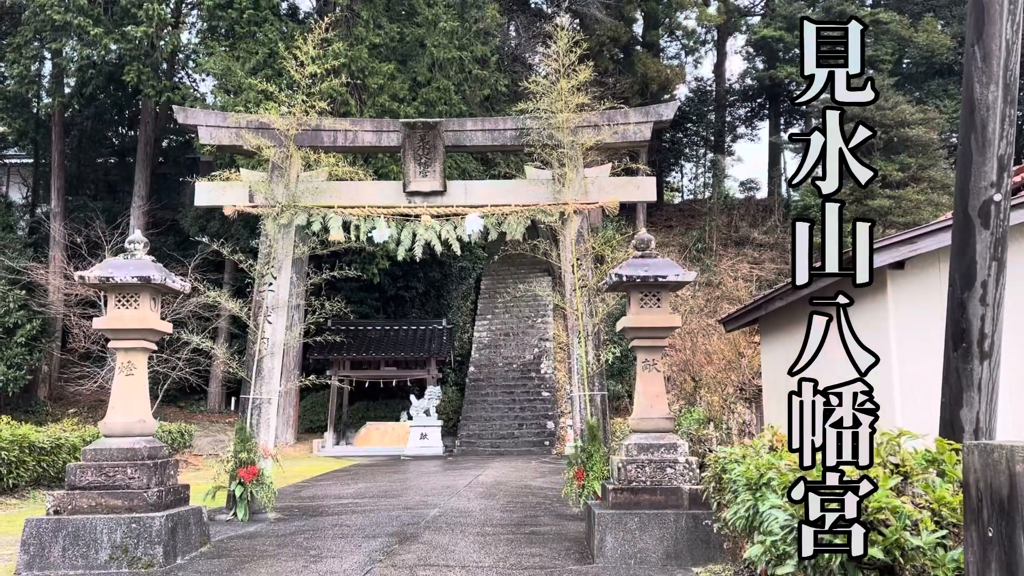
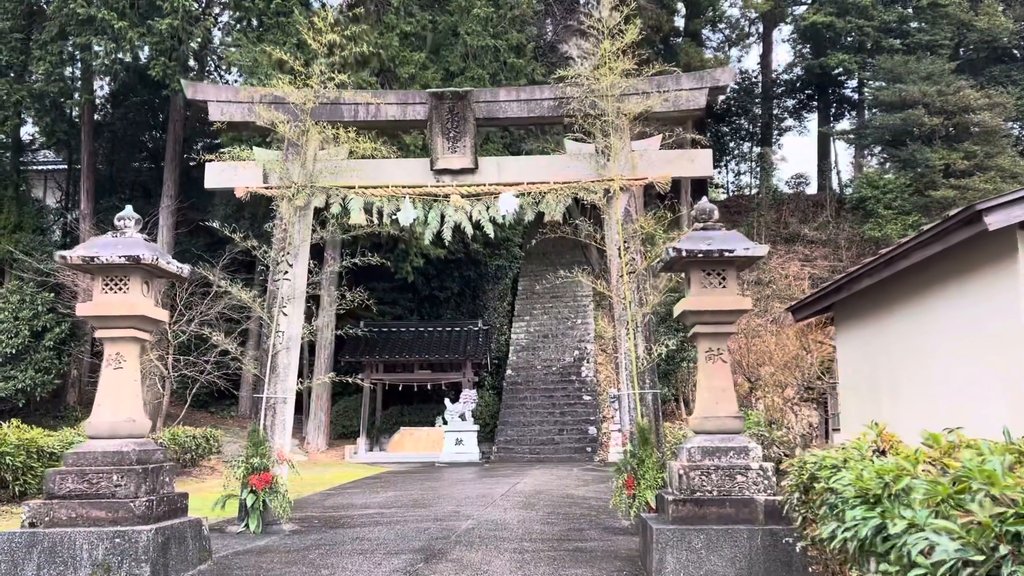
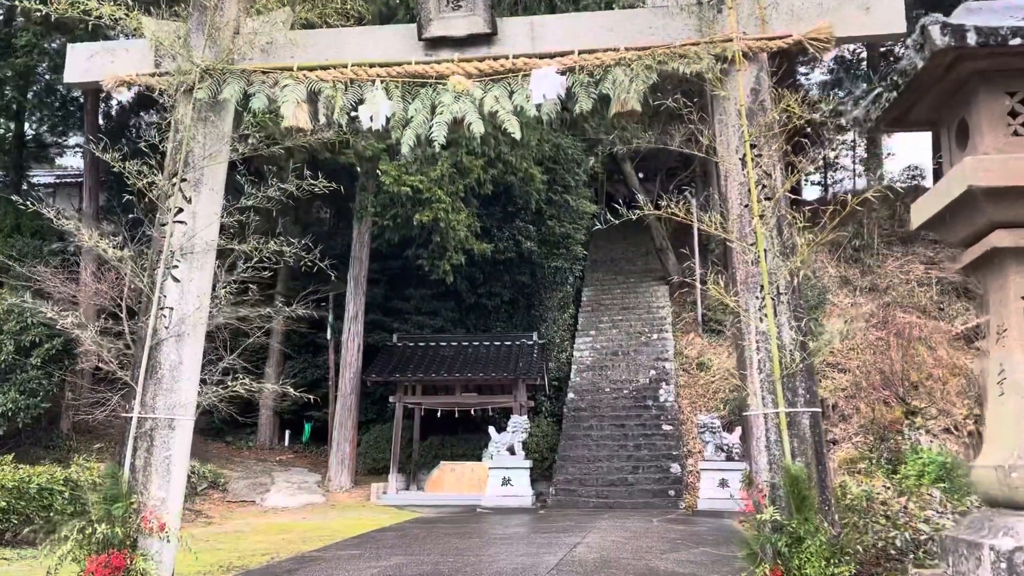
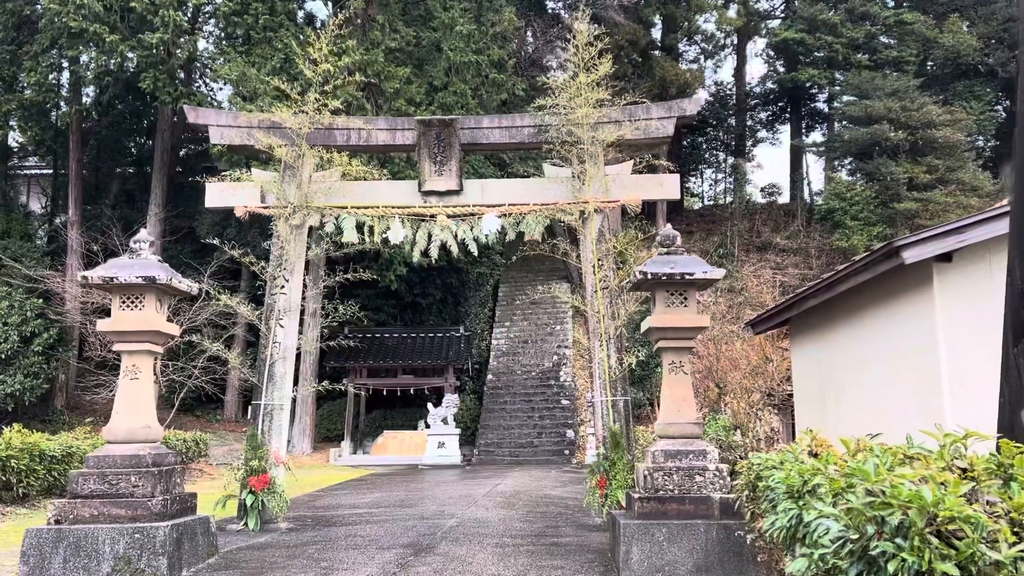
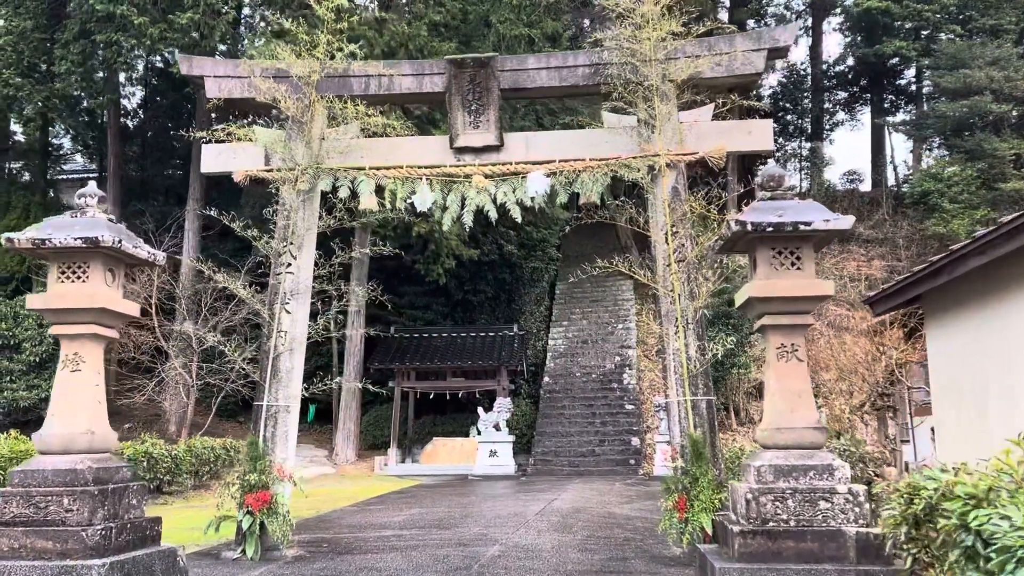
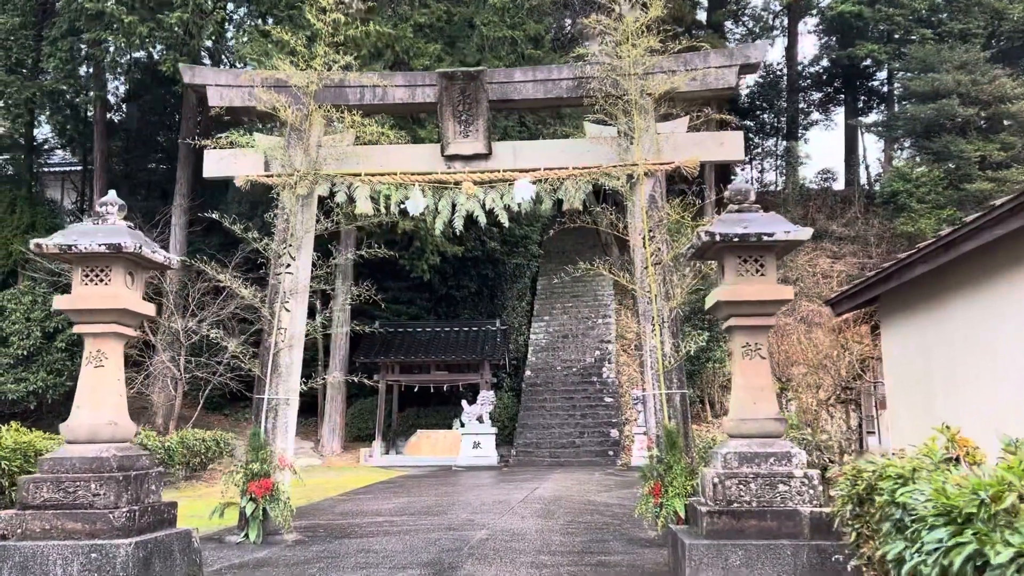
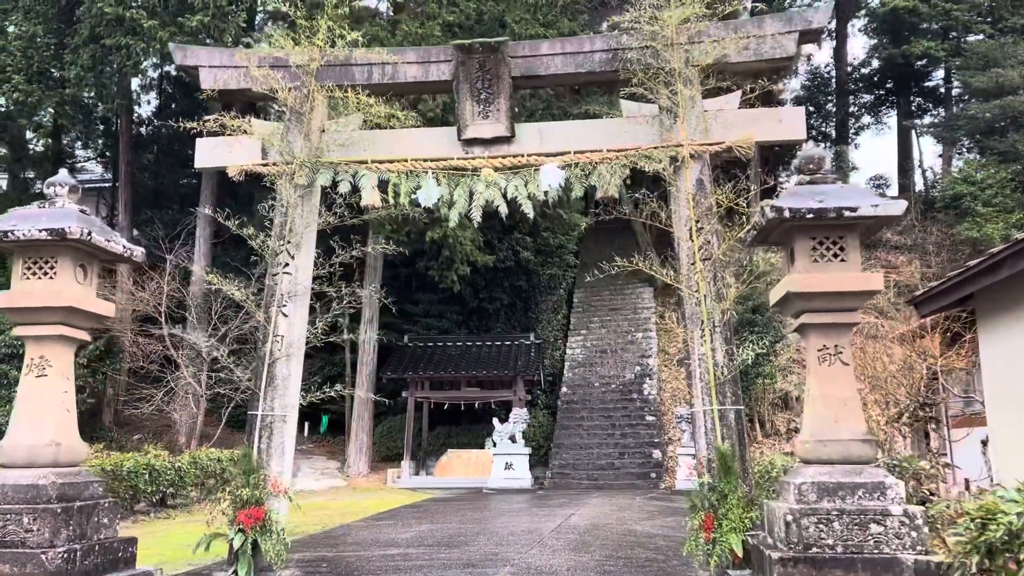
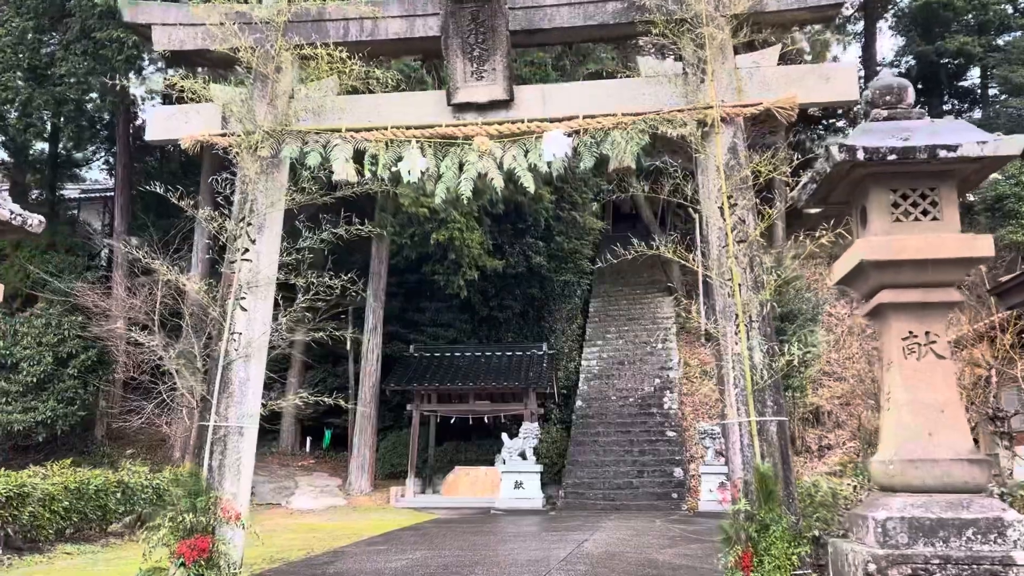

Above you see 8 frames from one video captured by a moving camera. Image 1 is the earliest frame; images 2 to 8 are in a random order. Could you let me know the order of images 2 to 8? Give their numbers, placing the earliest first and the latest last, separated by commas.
4, 2, 6, 5, 7, 8, 3
